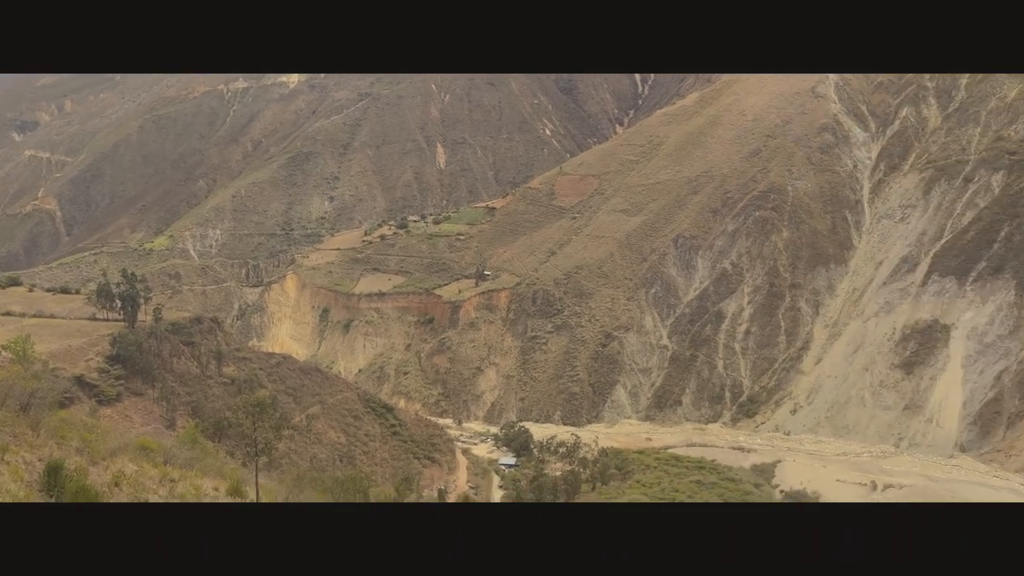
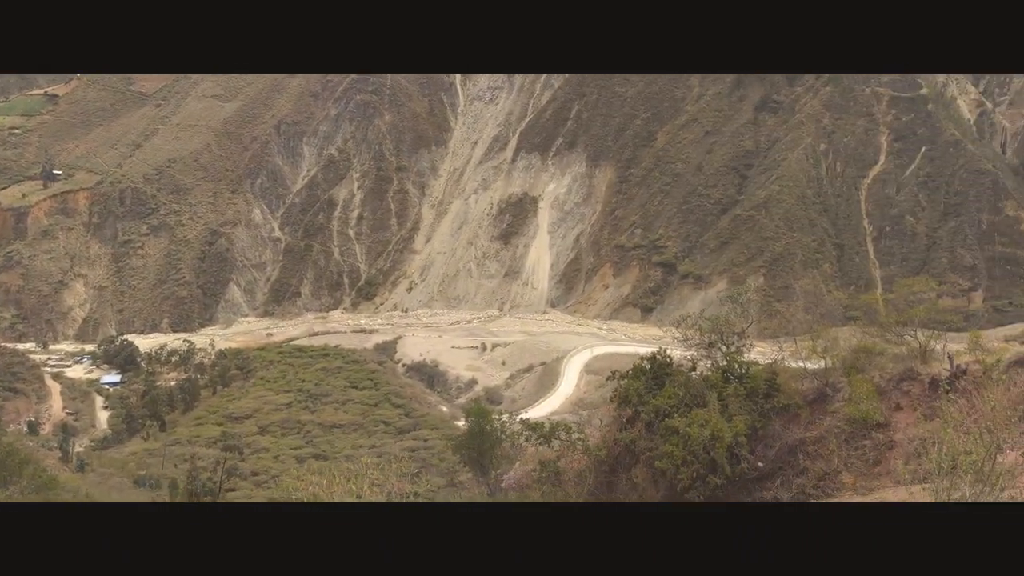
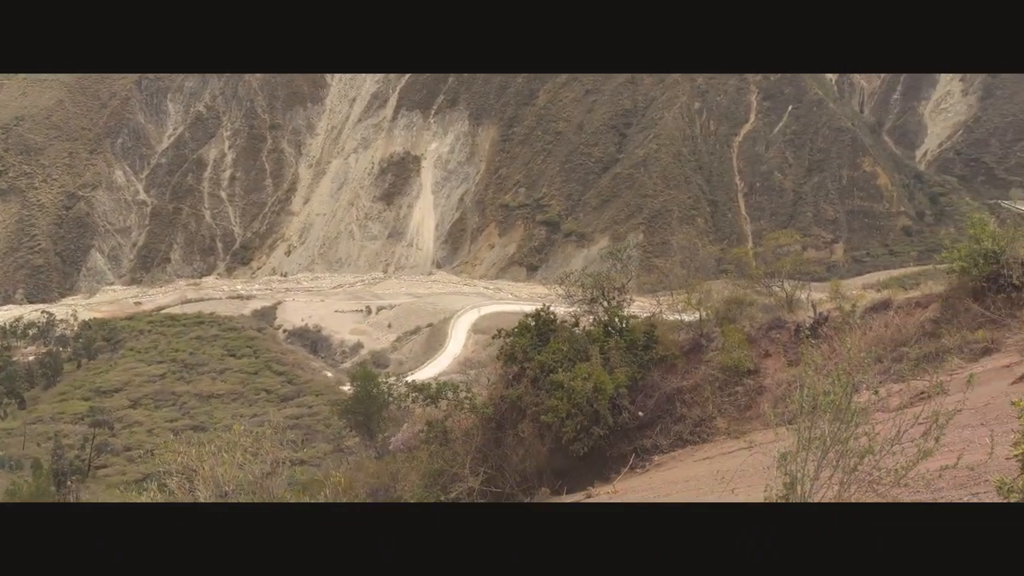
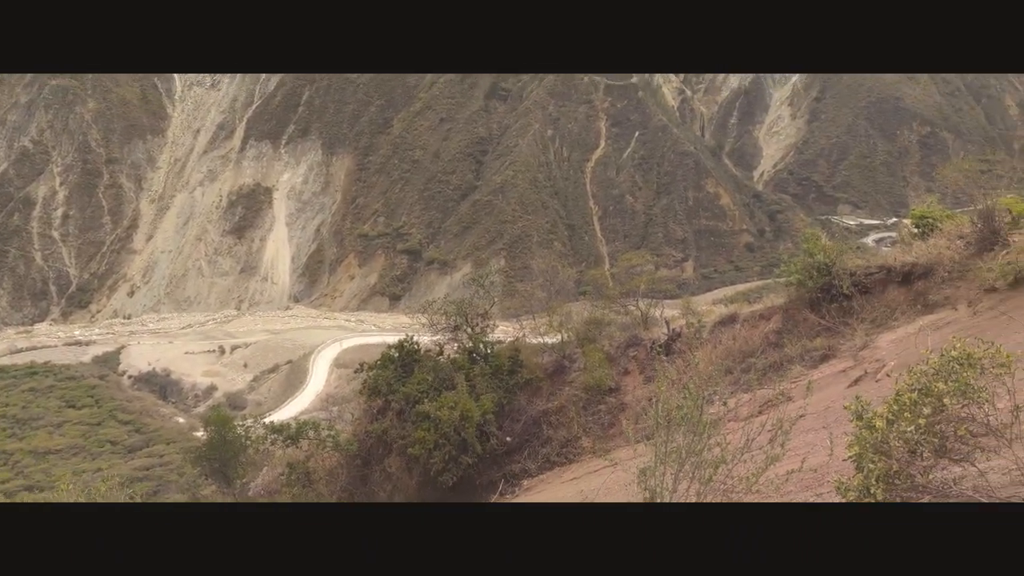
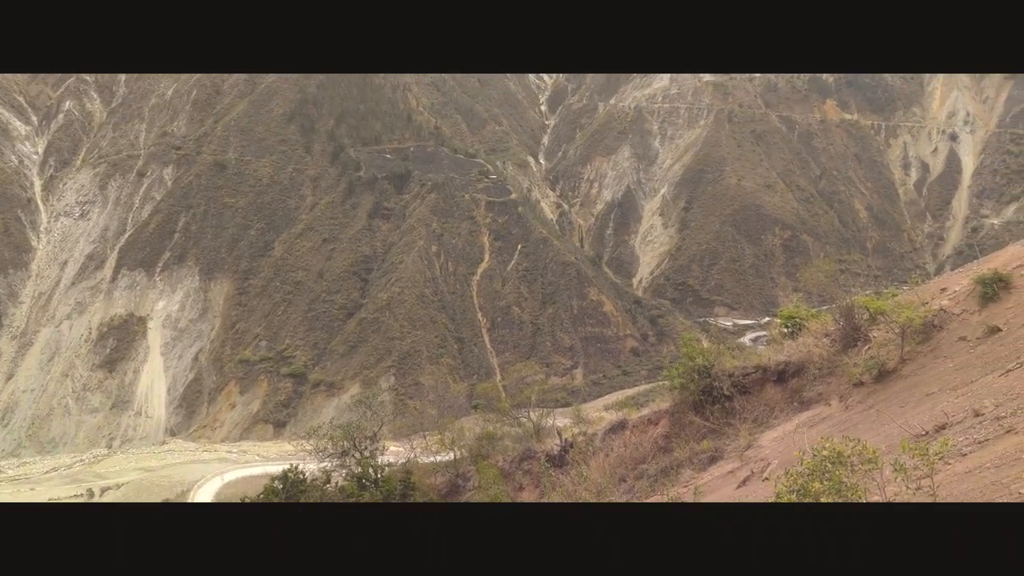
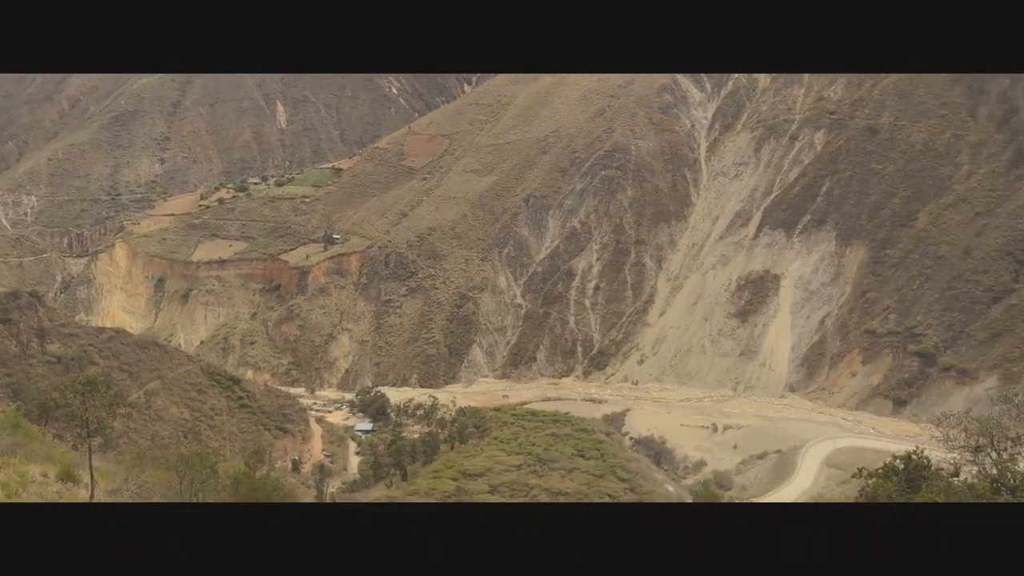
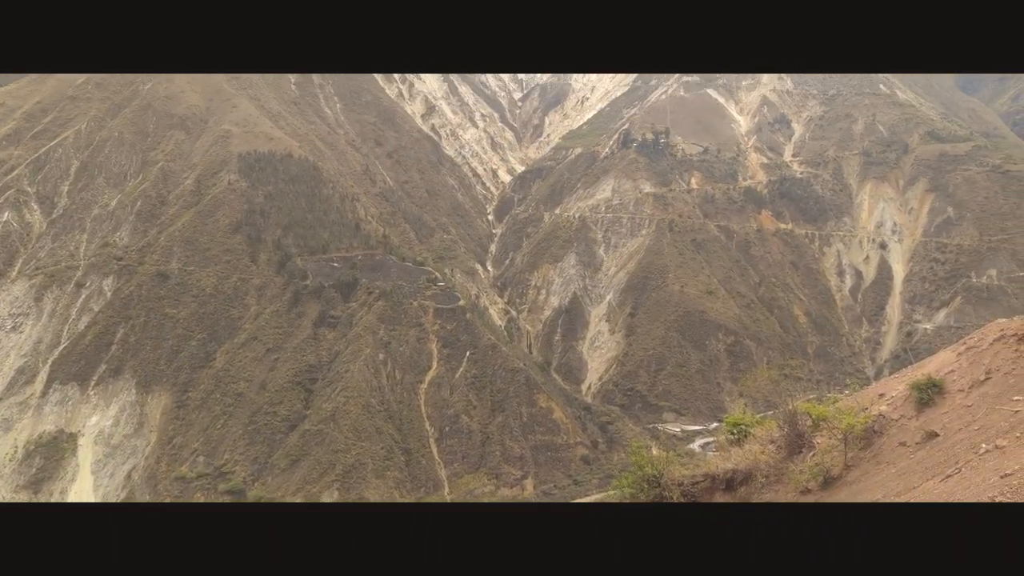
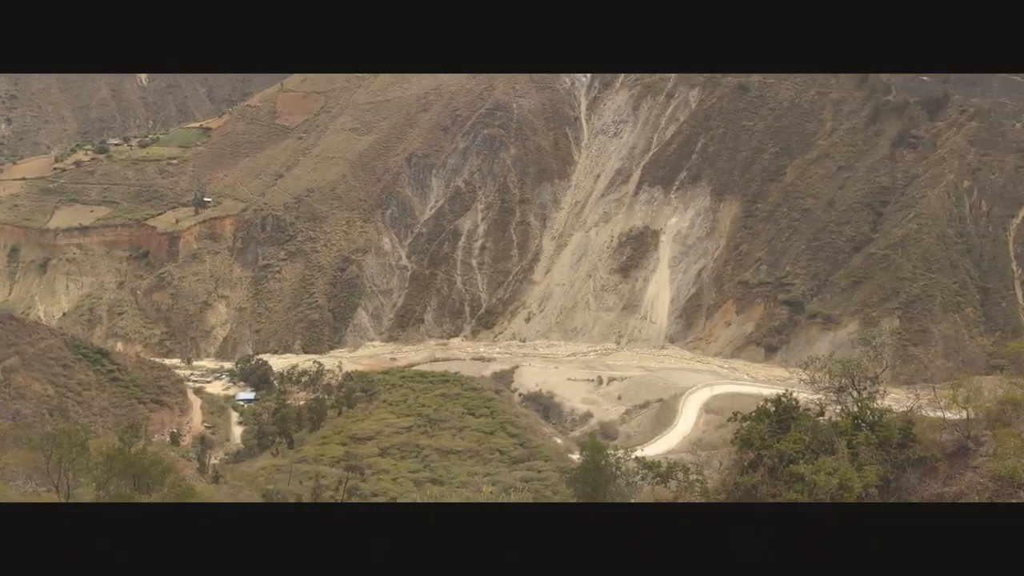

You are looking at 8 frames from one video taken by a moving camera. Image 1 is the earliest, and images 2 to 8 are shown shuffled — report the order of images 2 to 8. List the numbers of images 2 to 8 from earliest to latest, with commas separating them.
6, 8, 2, 3, 4, 5, 7
